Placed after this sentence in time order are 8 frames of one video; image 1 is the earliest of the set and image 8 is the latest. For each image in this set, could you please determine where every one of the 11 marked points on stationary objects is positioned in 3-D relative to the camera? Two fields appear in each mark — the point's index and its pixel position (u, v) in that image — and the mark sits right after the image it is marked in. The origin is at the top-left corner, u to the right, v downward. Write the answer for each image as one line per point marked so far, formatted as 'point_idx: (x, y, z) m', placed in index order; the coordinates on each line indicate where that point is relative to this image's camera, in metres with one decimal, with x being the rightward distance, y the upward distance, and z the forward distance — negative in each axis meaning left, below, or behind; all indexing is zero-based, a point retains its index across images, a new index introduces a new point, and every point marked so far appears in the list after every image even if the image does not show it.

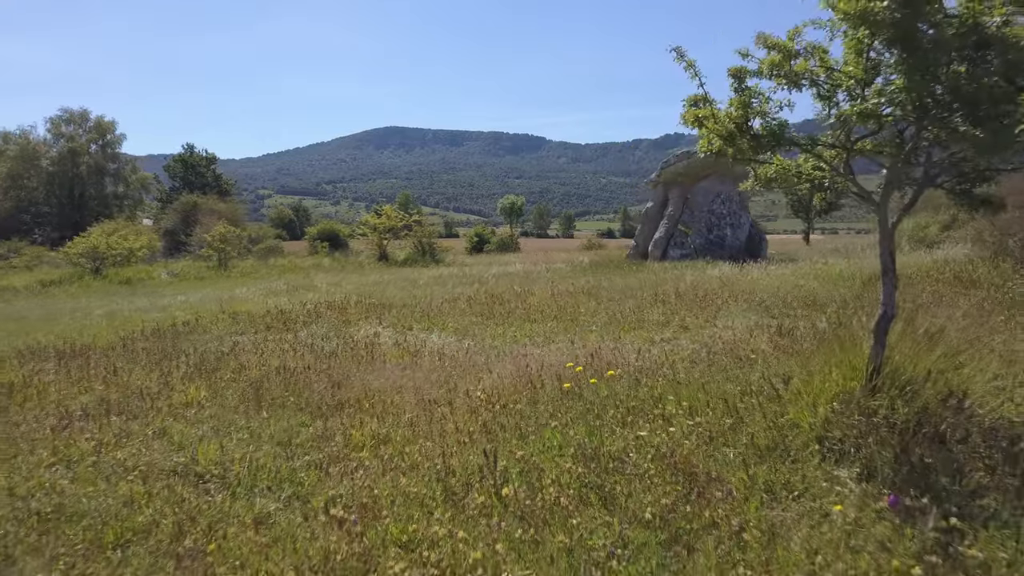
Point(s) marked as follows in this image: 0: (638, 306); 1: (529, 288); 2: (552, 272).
0: (+1.6, -0.3, +9.7) m
1: (+0.3, 0.0, +12.3) m
2: (+0.9, +0.3, +16.1) m
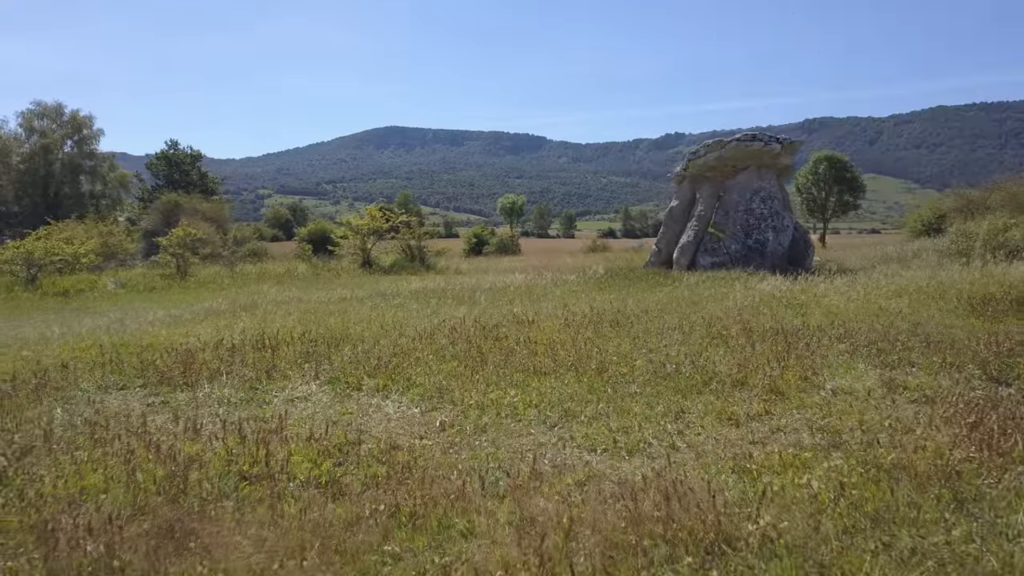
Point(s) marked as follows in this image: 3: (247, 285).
0: (+1.6, -0.6, +6.8) m
1: (+0.3, -0.3, +9.4) m
2: (+0.9, 0.0, +13.2) m
3: (-6.2, 0.0, +17.4) m
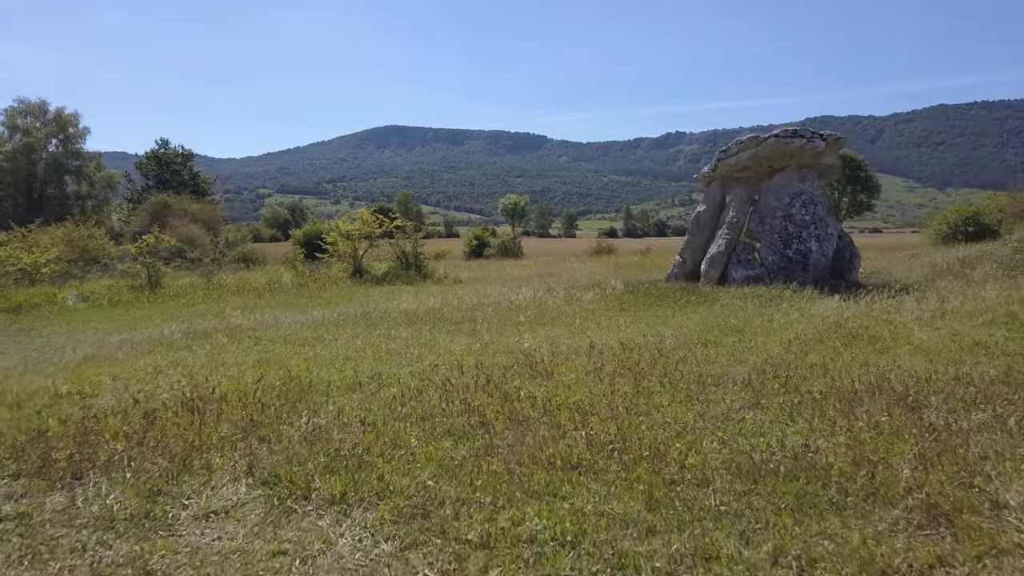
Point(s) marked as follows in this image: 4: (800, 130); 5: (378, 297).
0: (+1.7, -0.9, +5.0) m
1: (+0.4, -0.7, +7.5) m
2: (+1.0, -0.3, +11.3) m
3: (-6.1, -0.4, +15.5) m
4: (+5.0, +2.8, +13.0) m
5: (-2.8, -0.2, +15.4) m
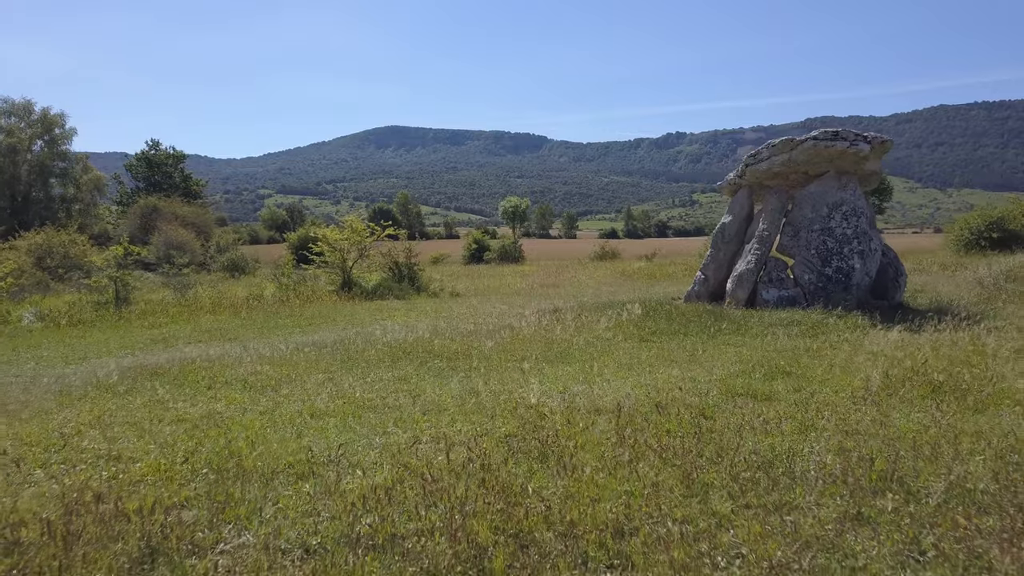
0: (+1.8, -1.2, +3.4) m
1: (+0.4, -1.0, +6.0) m
2: (+1.0, -0.7, +9.7) m
3: (-6.1, -0.7, +13.9) m
4: (+5.1, +2.4, +11.4) m
5: (-2.8, -0.6, +13.9) m
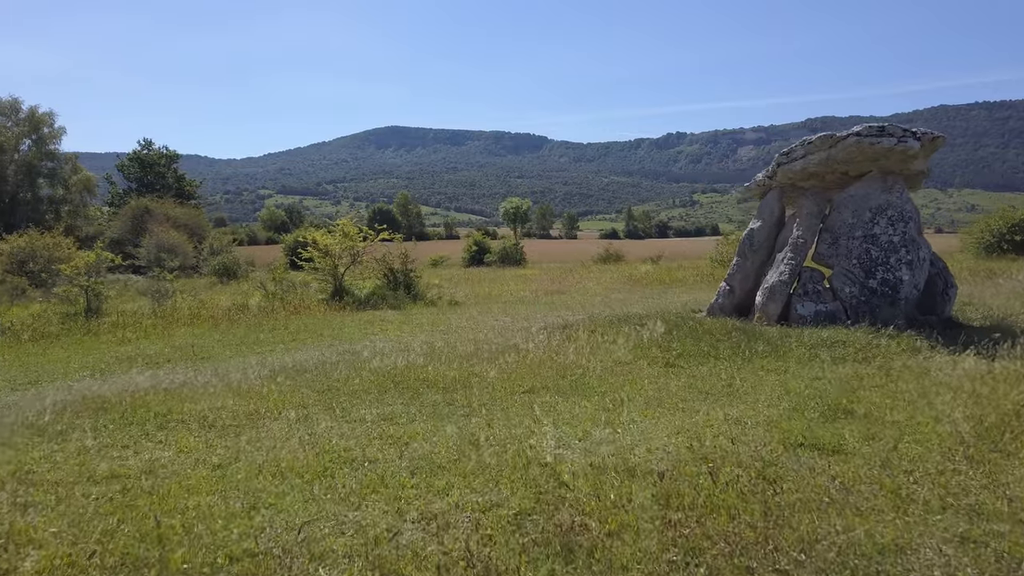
0: (+1.8, -1.4, +2.1) m
1: (+0.5, -1.2, +4.7) m
2: (+1.1, -0.9, +8.5) m
3: (-6.0, -0.9, +12.7) m
4: (+5.1, +2.2, +10.1) m
5: (-2.7, -0.8, +12.6) m
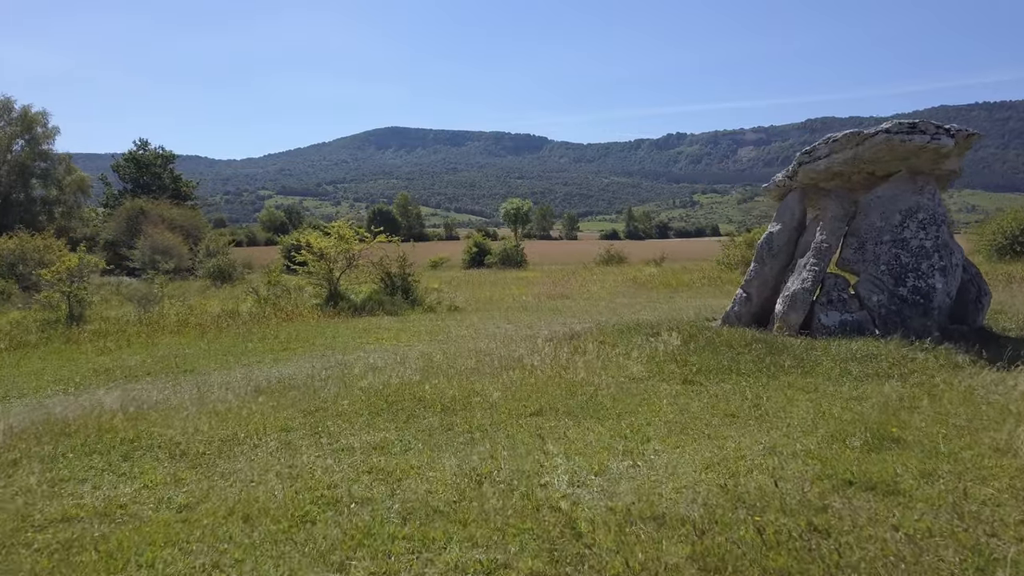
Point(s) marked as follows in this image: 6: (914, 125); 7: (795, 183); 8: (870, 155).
0: (+1.9, -1.5, +1.4) m
1: (+0.6, -1.3, +4.0) m
2: (+1.1, -1.0, +7.8) m
3: (-6.0, -1.0, +12.0) m
4: (+5.2, +2.1, +9.4) m
5: (-2.6, -0.9, +11.9) m
6: (+5.1, +2.1, +9.5) m
7: (+4.2, +1.6, +10.9) m
8: (+4.7, +1.8, +9.8) m
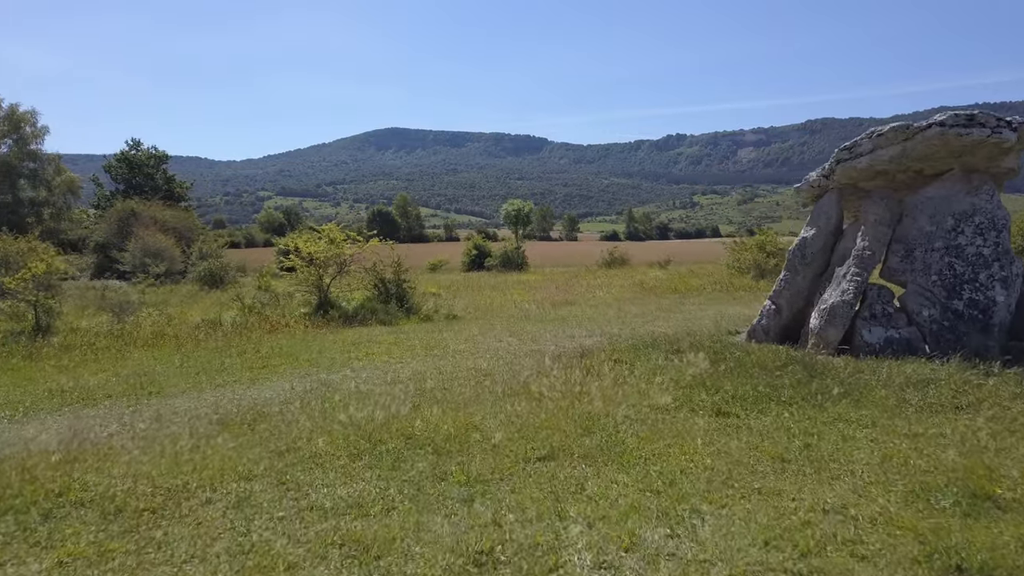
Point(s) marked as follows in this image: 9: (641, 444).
0: (+1.9, -1.7, +0.3) m
1: (+0.6, -1.5, +2.9) m
2: (+1.2, -1.1, +6.6) m
3: (-5.9, -1.2, +10.8) m
4: (+5.2, +1.9, +8.3) m
5: (-2.6, -1.1, +10.8) m
6: (+5.2, +1.9, +8.4) m
7: (+4.2, +1.4, +9.8) m
8: (+4.8, +1.6, +8.7) m
9: (+1.0, -1.2, +6.0) m
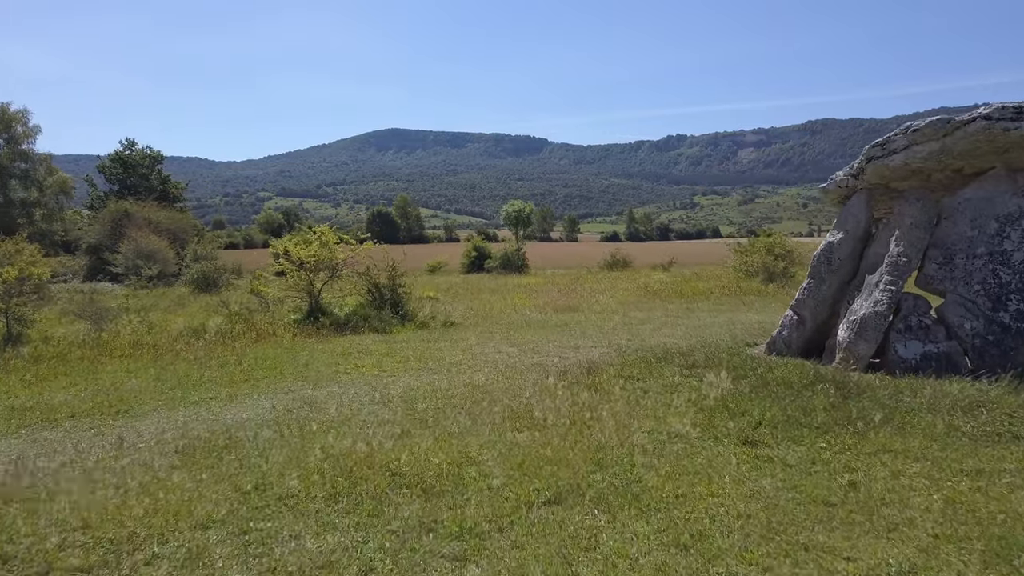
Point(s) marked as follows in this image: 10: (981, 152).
0: (+1.9, -1.8, -0.5) m
1: (+0.6, -1.6, +2.1) m
2: (+1.2, -1.2, +5.9) m
3: (-5.9, -1.3, +10.1) m
4: (+5.2, +1.8, +7.5) m
5: (-2.6, -1.2, +10.0) m
6: (+5.2, +1.8, +7.6) m
7: (+4.2, +1.3, +9.0) m
8: (+4.8, +1.5, +7.9) m
9: (+1.0, -1.3, +5.2) m
10: (+5.0, +1.4, +7.9) m
